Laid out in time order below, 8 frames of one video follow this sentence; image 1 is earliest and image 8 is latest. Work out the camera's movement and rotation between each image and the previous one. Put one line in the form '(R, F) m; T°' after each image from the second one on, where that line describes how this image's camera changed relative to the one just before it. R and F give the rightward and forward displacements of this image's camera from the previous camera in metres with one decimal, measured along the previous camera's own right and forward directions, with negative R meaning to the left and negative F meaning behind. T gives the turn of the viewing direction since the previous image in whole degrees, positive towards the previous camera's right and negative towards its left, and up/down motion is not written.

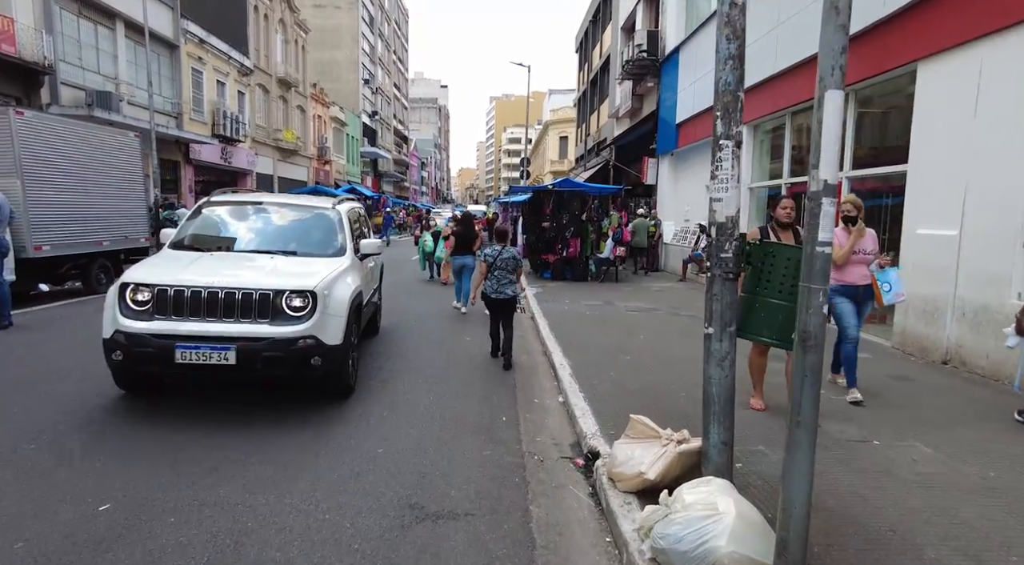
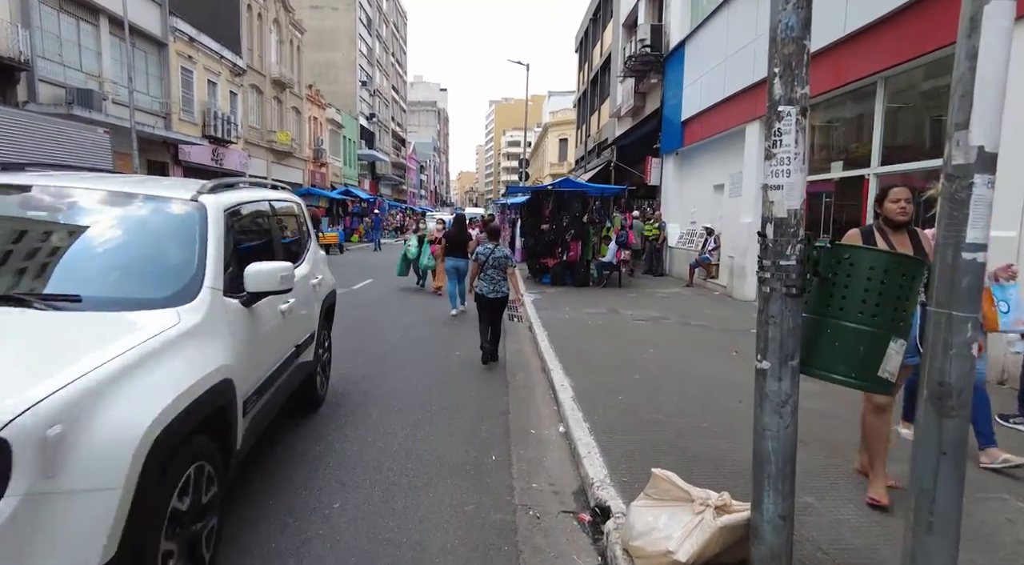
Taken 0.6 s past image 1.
(+0.1, +0.8) m; 0°
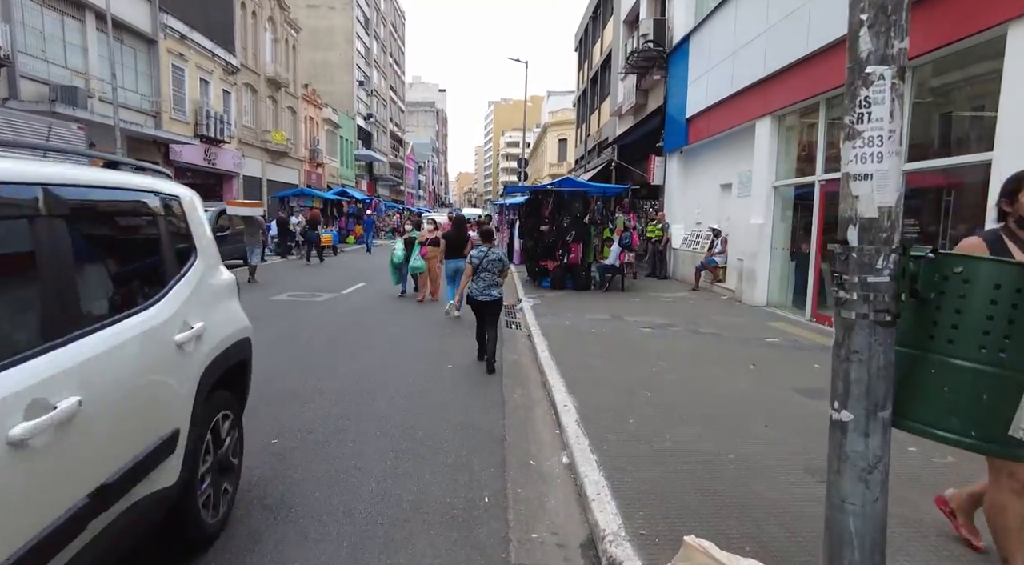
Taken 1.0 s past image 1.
(0.0, +0.6) m; 0°
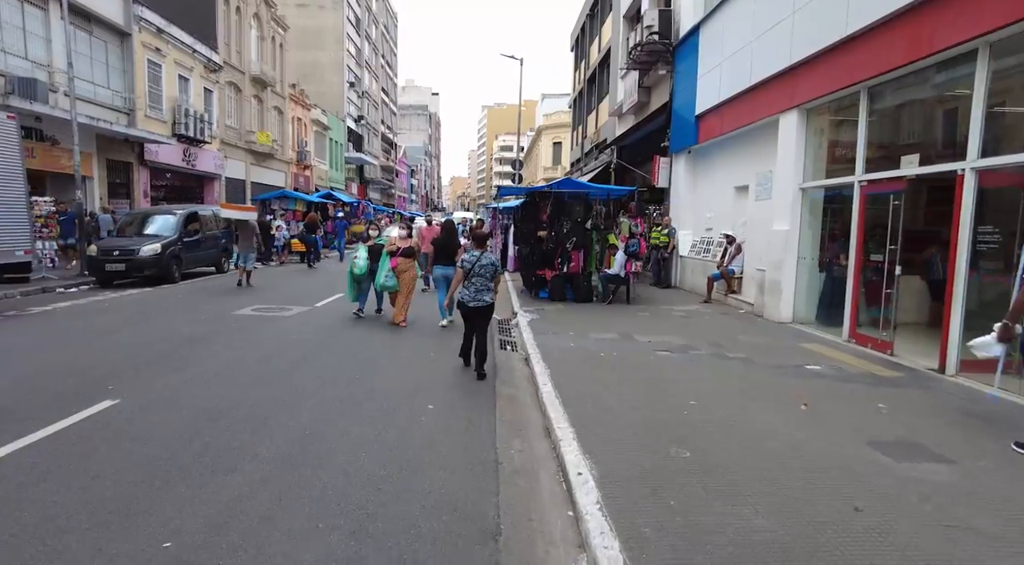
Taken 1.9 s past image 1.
(0.0, +1.3) m; +1°
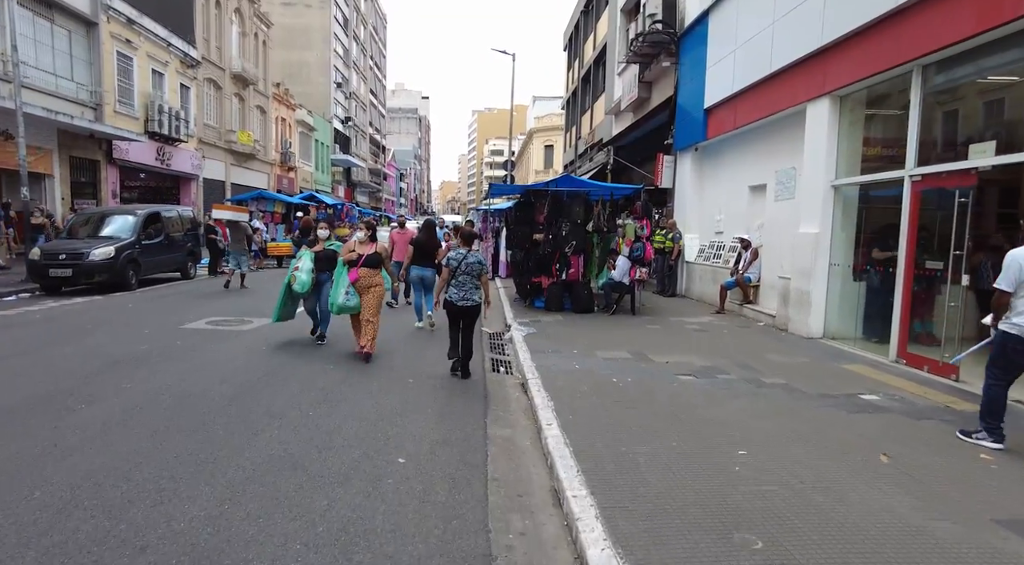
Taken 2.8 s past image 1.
(0.0, +1.3) m; +1°
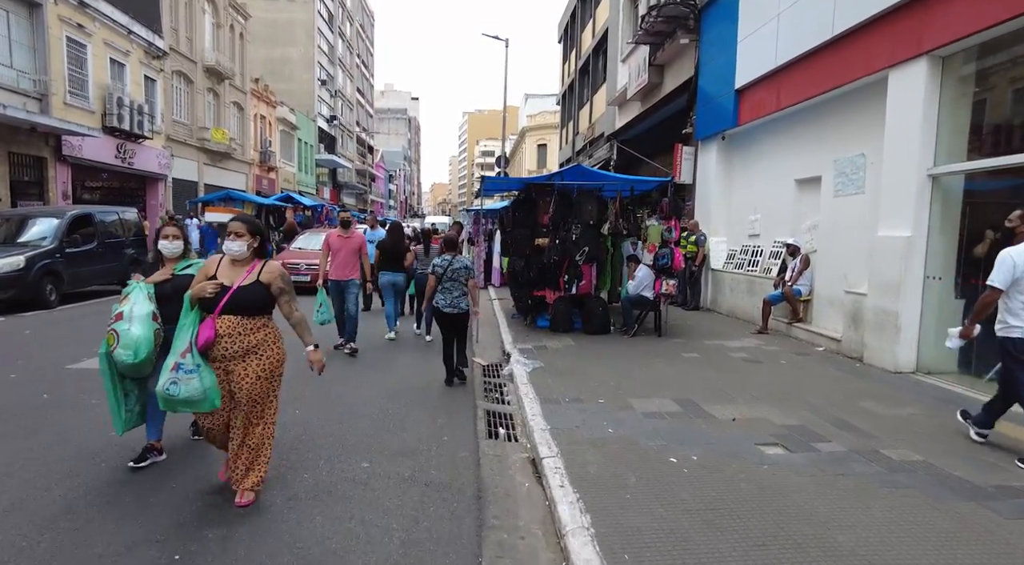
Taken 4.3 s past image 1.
(-0.1, +2.1) m; +1°
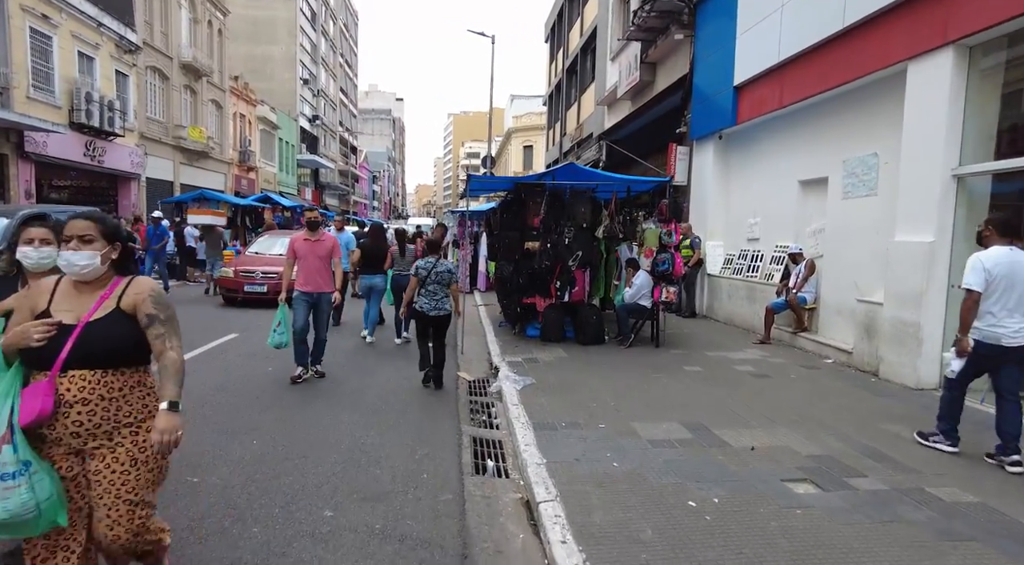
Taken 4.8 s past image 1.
(0.0, +0.7) m; +1°
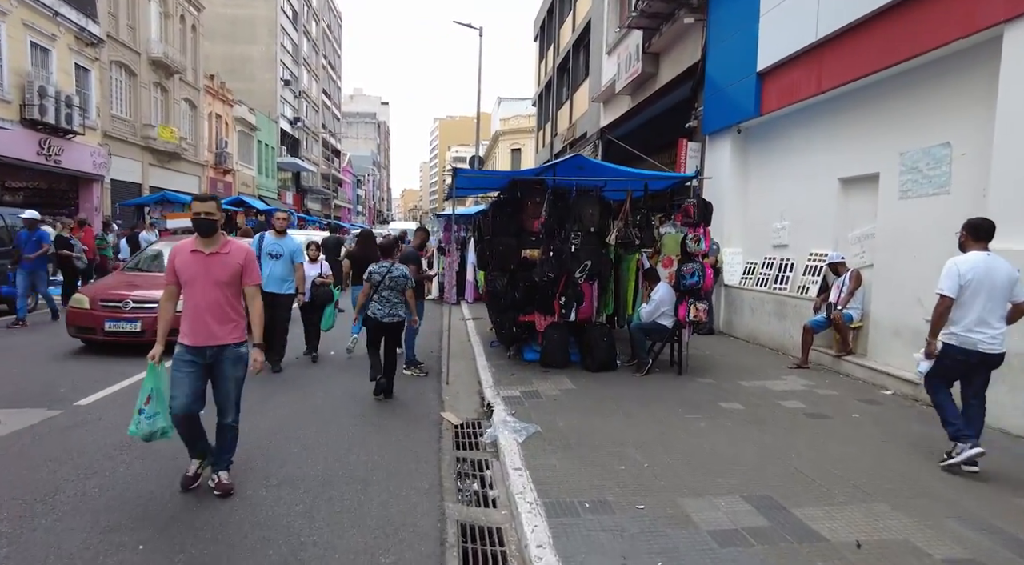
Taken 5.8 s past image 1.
(-0.1, +1.4) m; +1°
